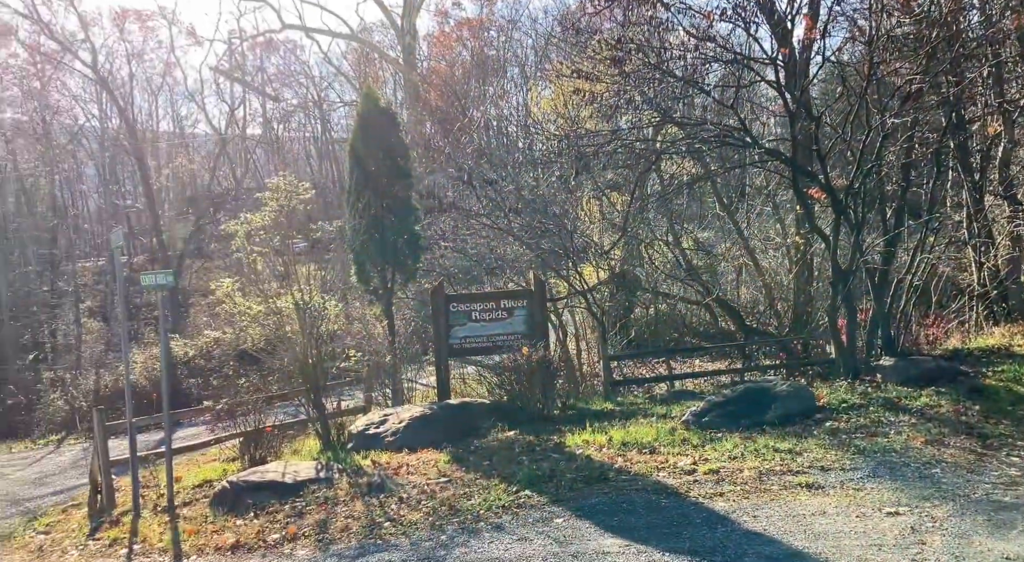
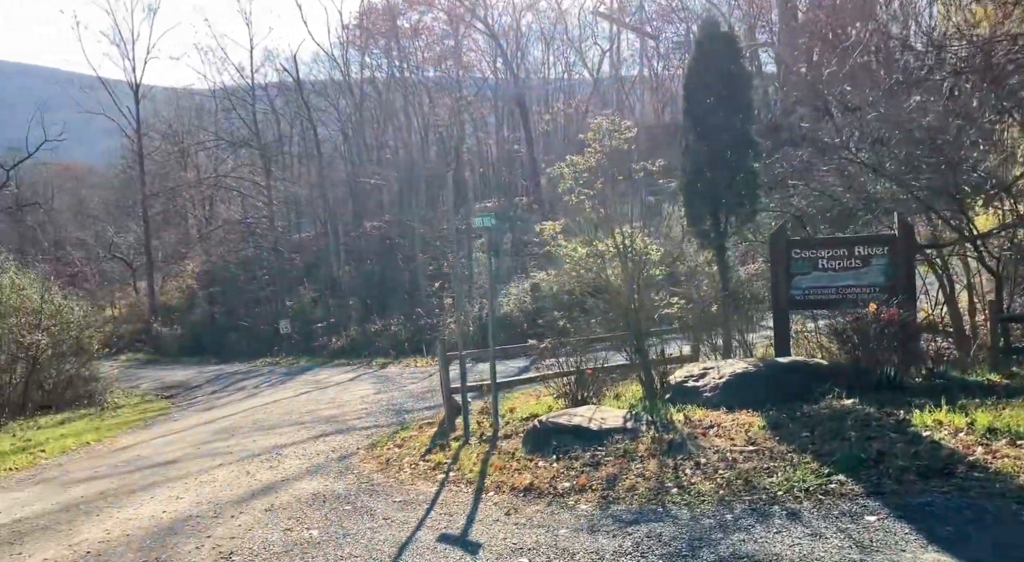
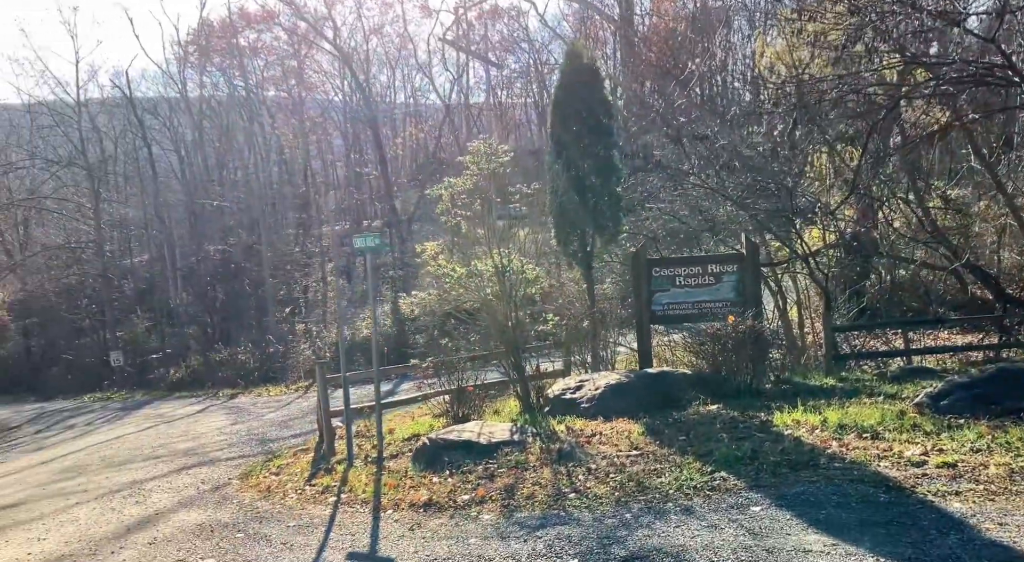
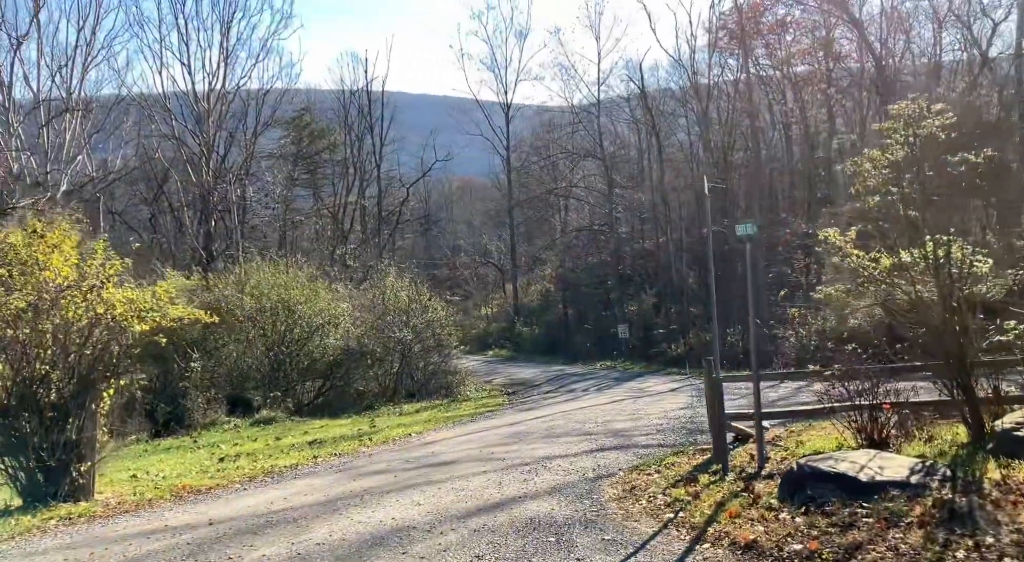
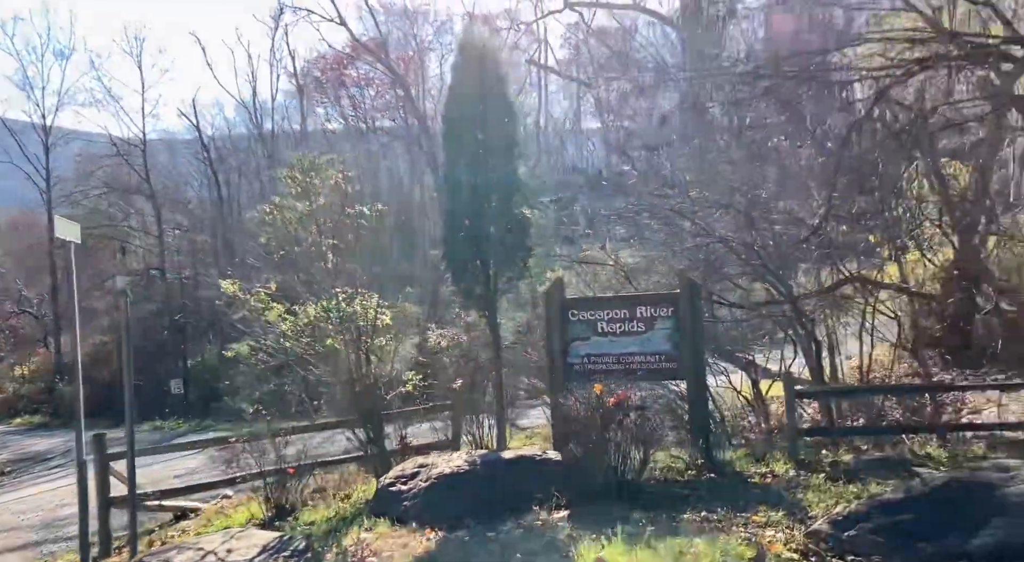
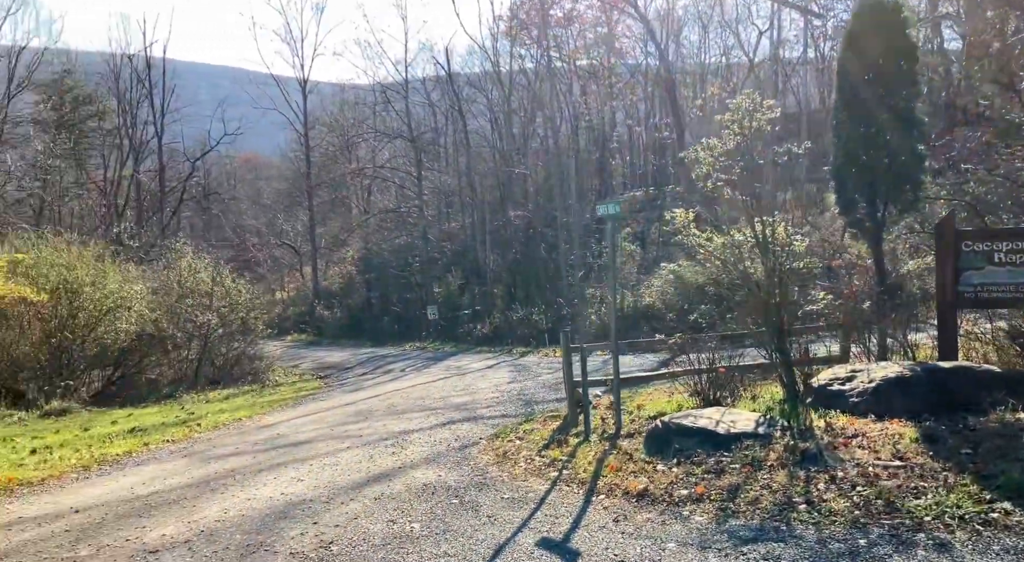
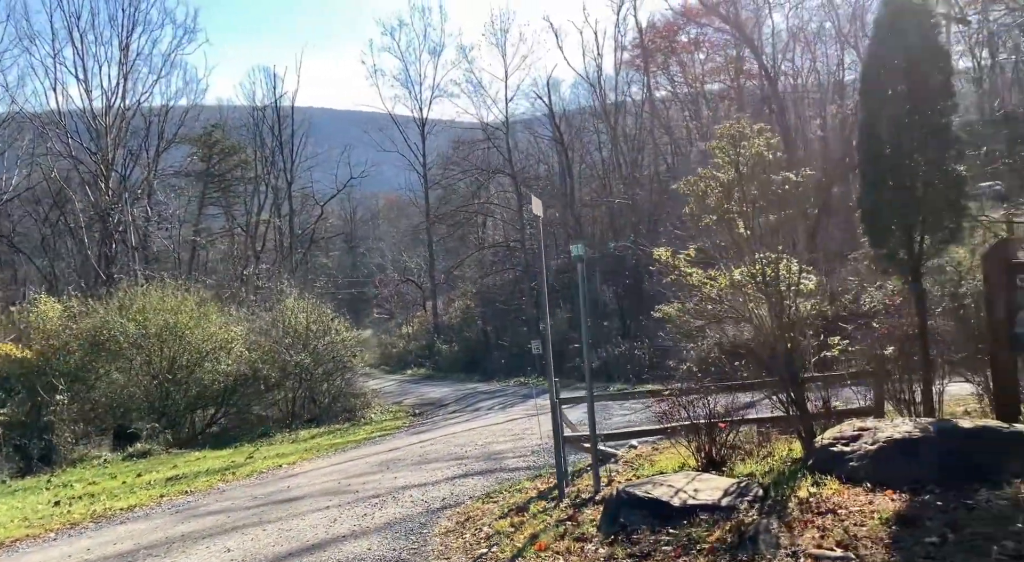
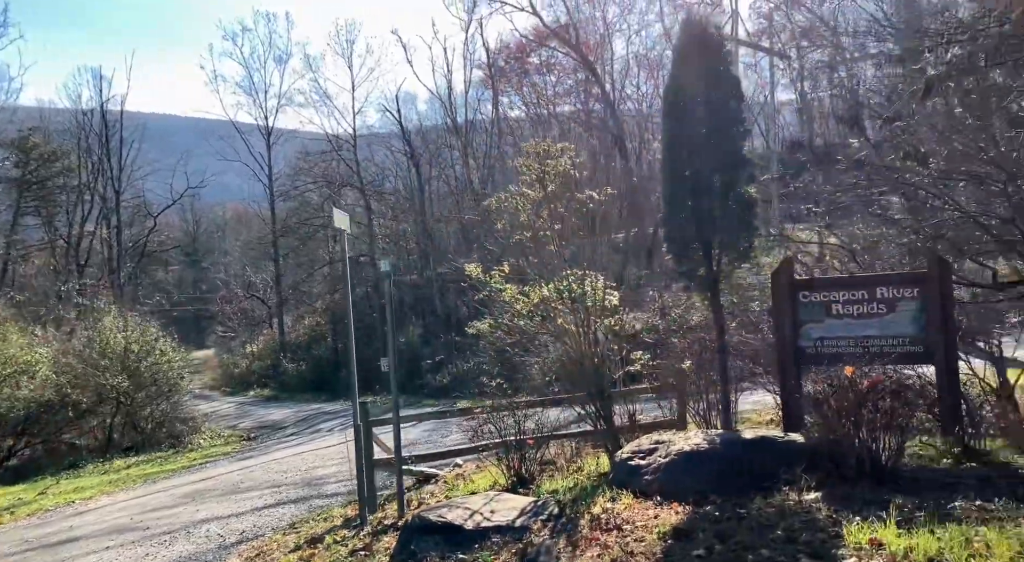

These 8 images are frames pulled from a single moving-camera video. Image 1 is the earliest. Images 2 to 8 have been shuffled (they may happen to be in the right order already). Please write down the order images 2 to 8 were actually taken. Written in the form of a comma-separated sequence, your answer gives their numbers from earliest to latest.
3, 2, 6, 4, 7, 8, 5
